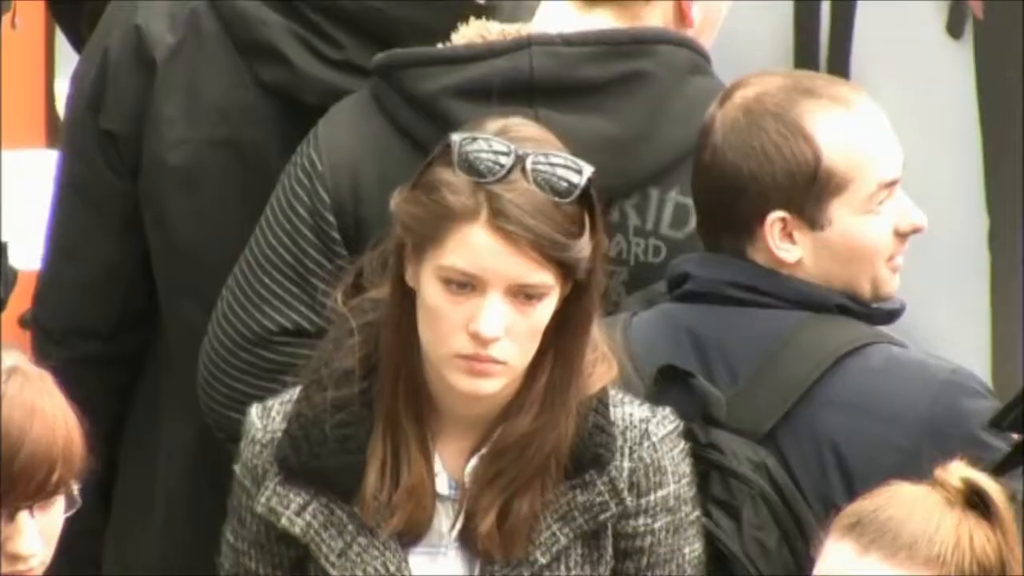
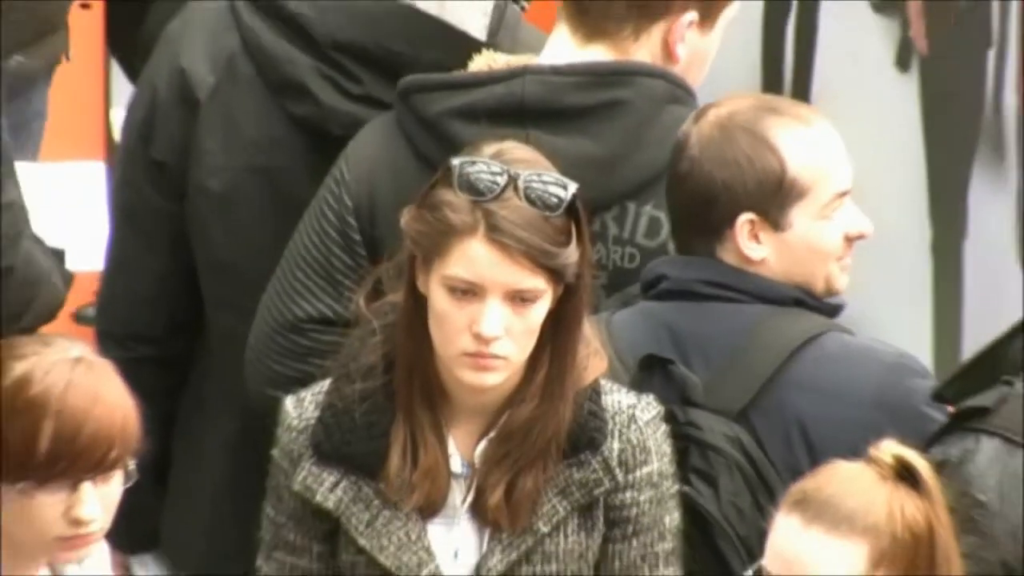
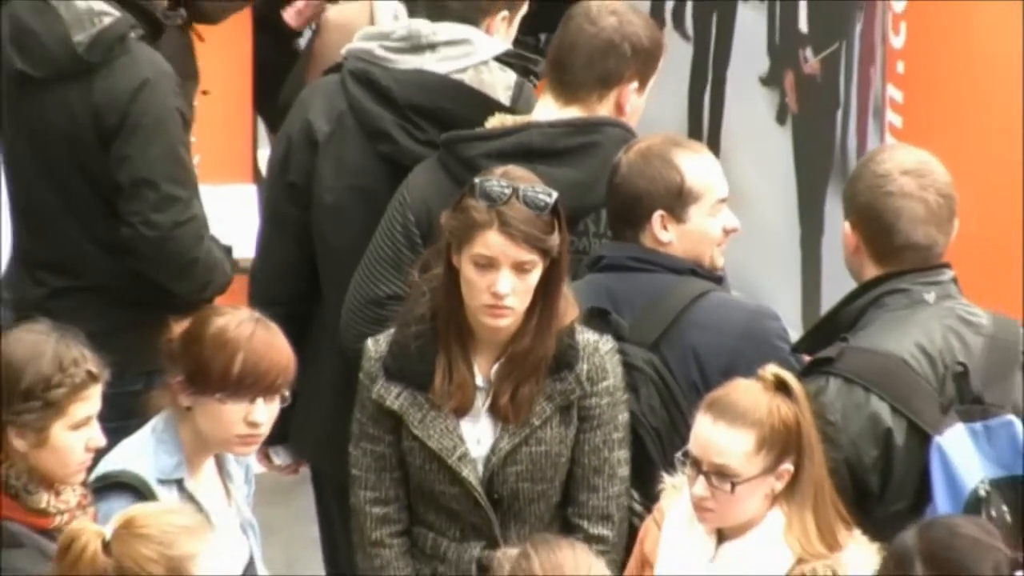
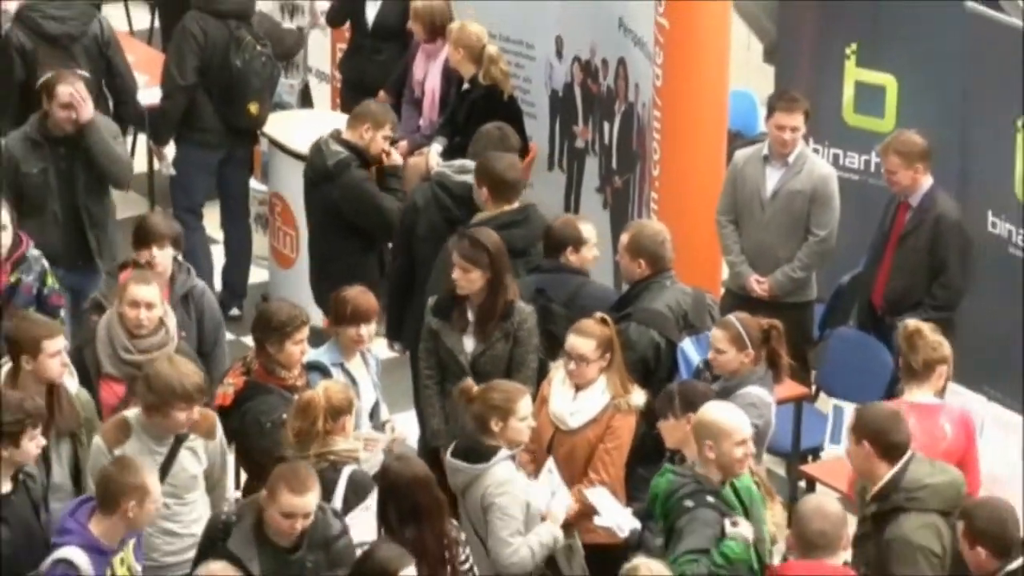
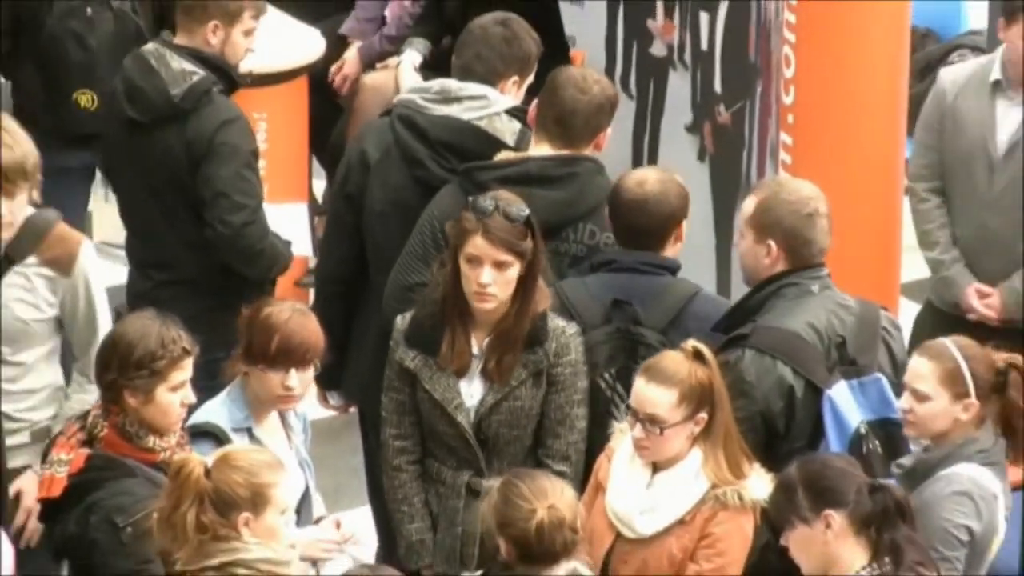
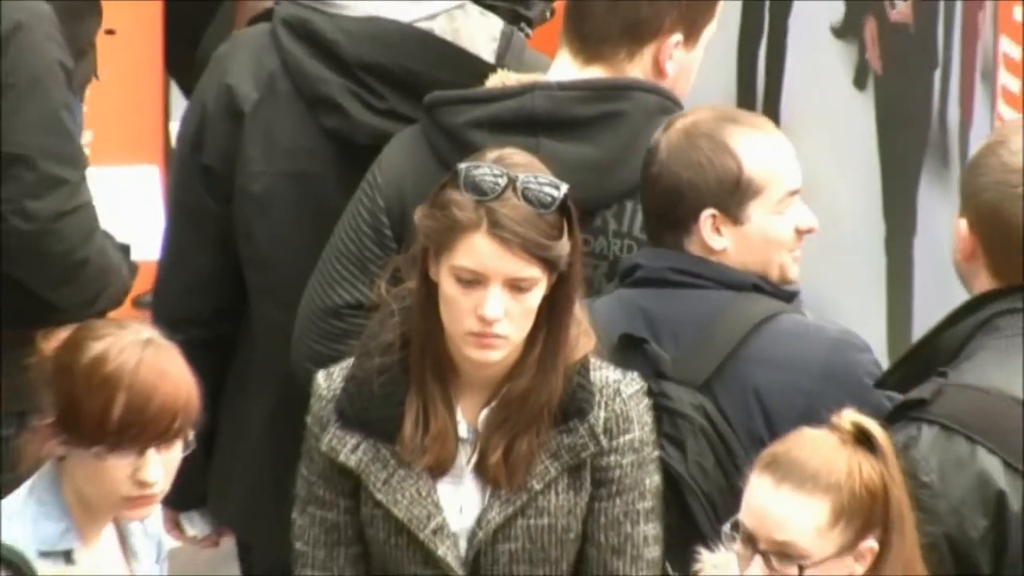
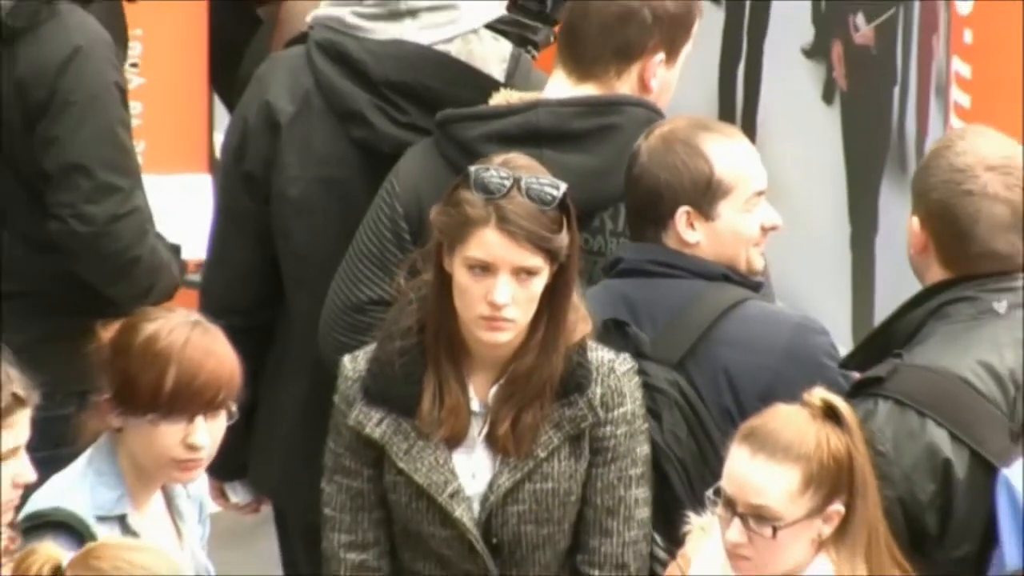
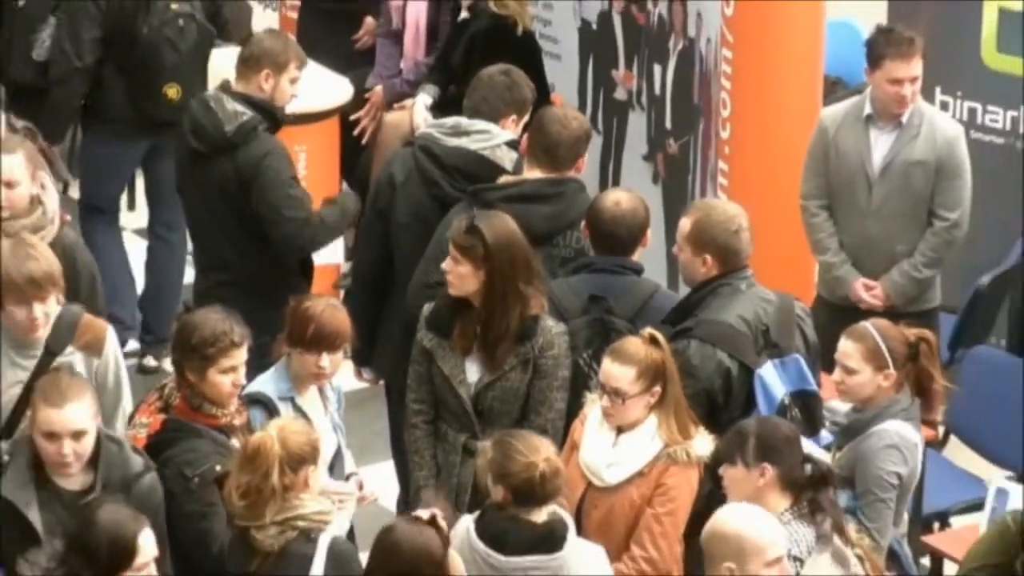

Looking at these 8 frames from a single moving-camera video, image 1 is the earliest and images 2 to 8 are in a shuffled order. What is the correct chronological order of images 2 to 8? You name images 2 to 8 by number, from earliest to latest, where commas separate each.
2, 6, 7, 3, 5, 8, 4
